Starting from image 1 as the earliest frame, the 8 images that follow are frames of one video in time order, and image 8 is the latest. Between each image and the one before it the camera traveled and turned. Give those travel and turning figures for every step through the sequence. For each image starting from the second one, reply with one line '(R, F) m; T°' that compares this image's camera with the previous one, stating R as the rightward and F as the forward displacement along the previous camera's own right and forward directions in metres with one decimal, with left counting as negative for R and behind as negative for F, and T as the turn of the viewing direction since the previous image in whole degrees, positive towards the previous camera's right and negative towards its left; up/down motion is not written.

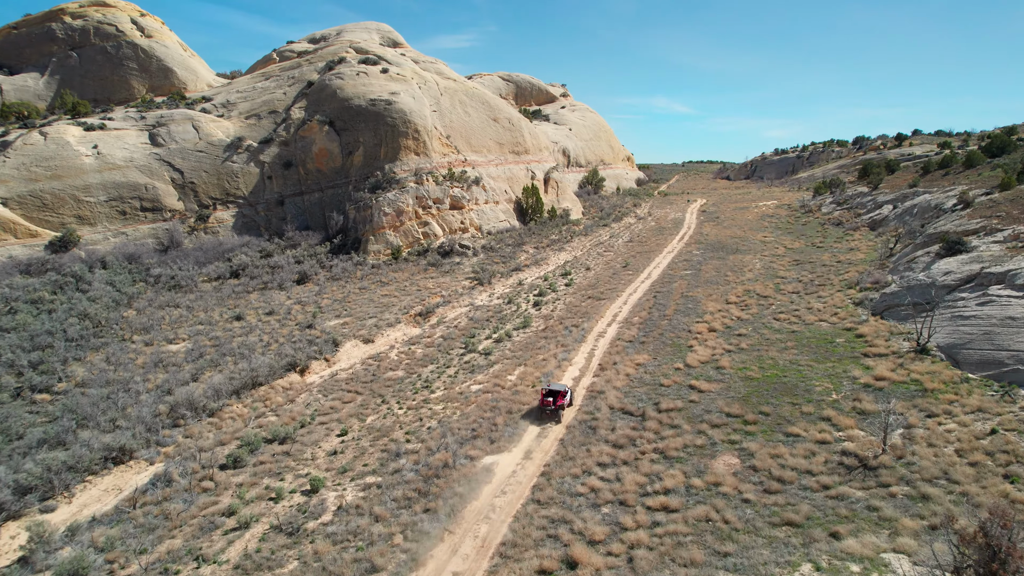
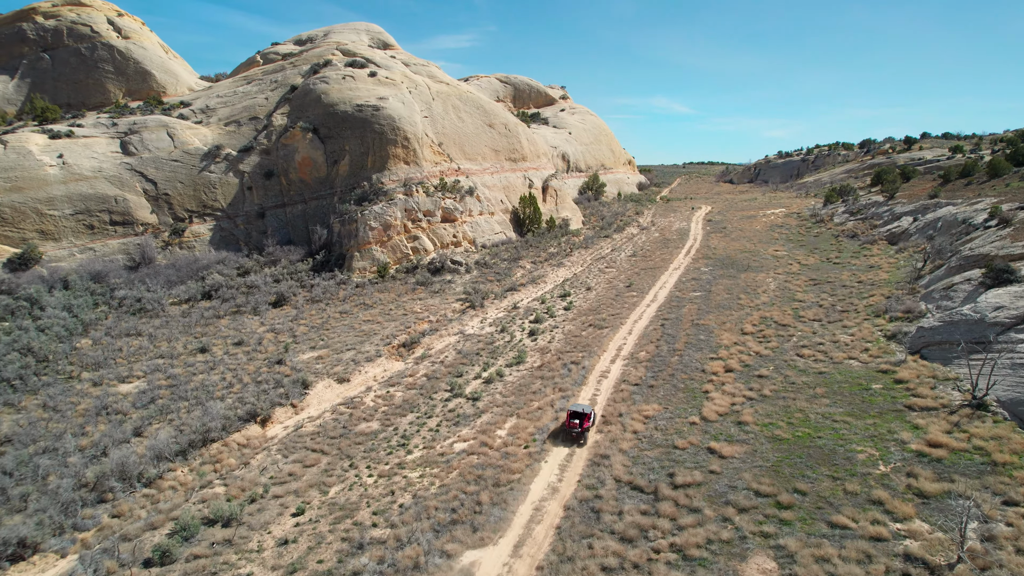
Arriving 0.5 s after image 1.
(+0.2, +1.8) m; 0°
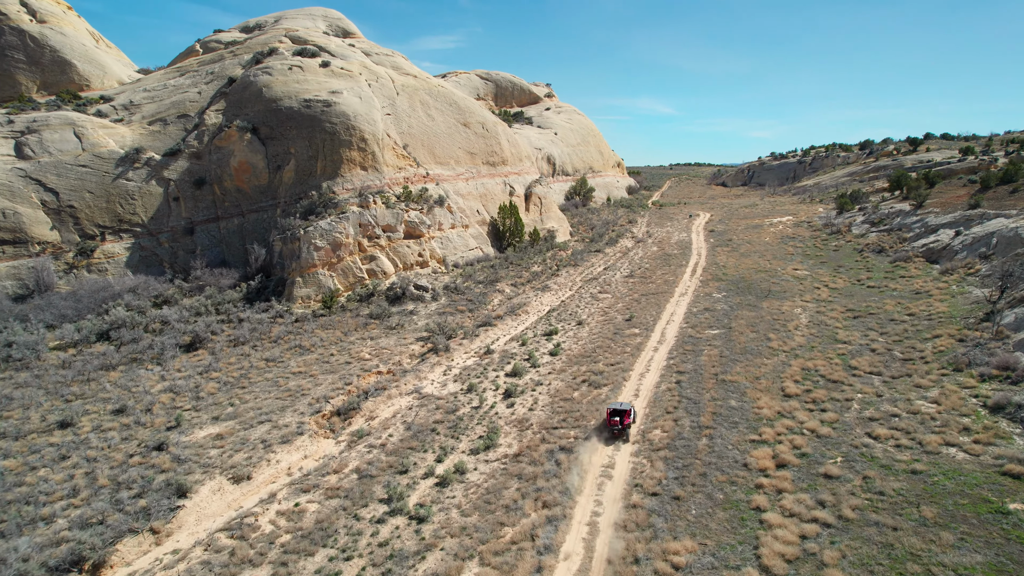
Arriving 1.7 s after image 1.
(+0.3, +4.2) m; +1°
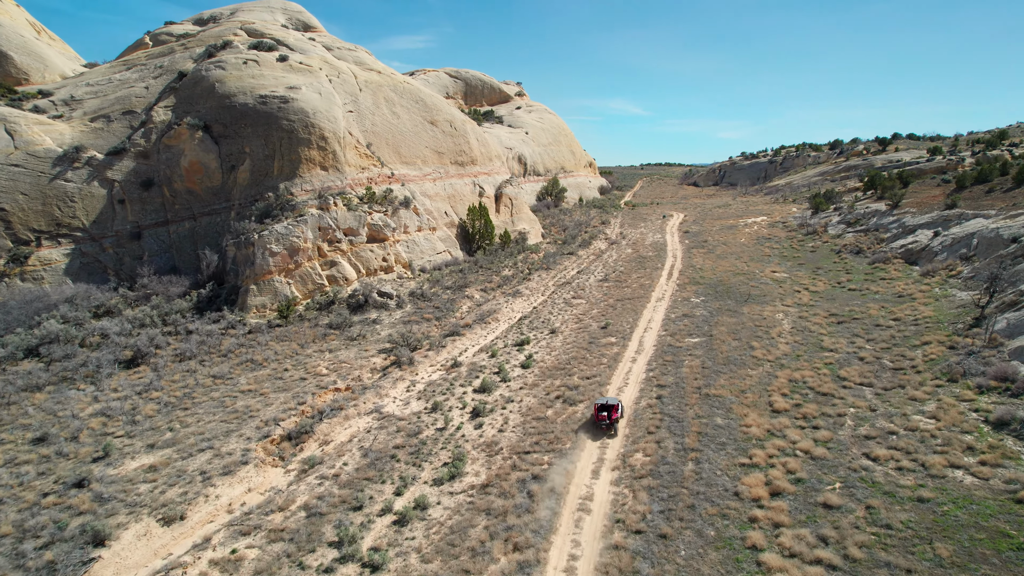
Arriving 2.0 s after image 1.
(+0.1, +1.1) m; +2°
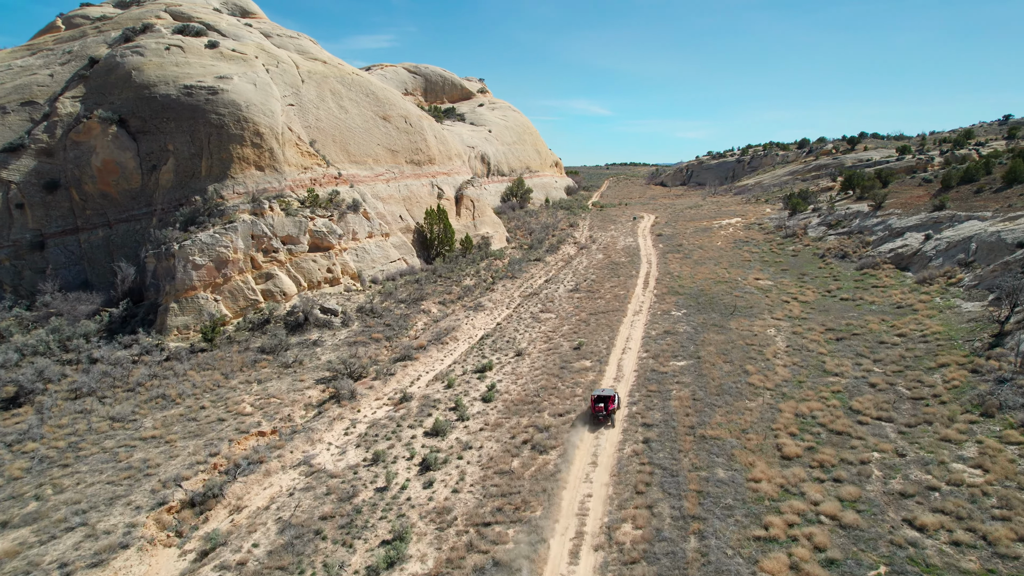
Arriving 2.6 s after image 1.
(+0.2, +2.3) m; +3°
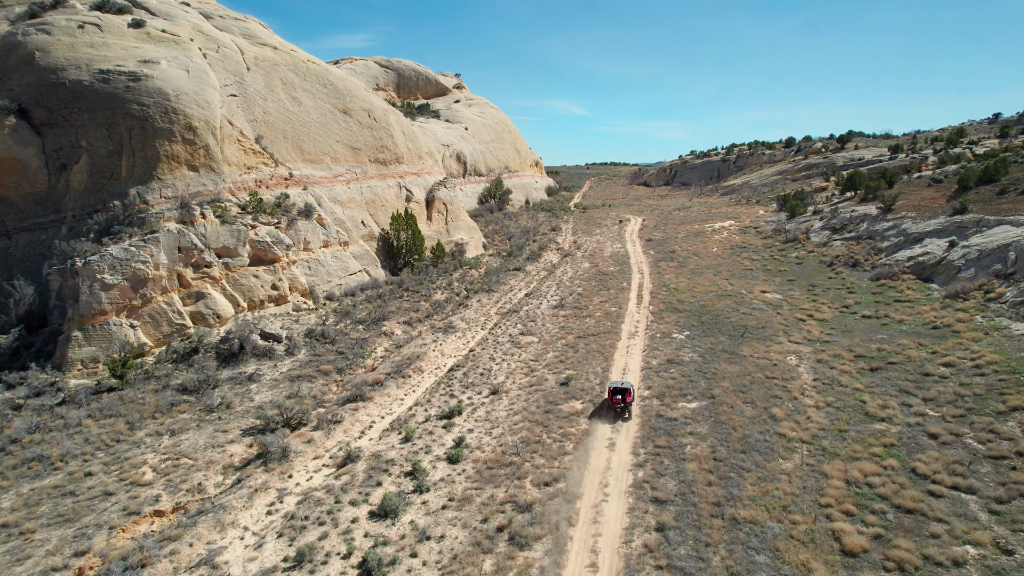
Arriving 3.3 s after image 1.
(+0.1, +2.7) m; +2°
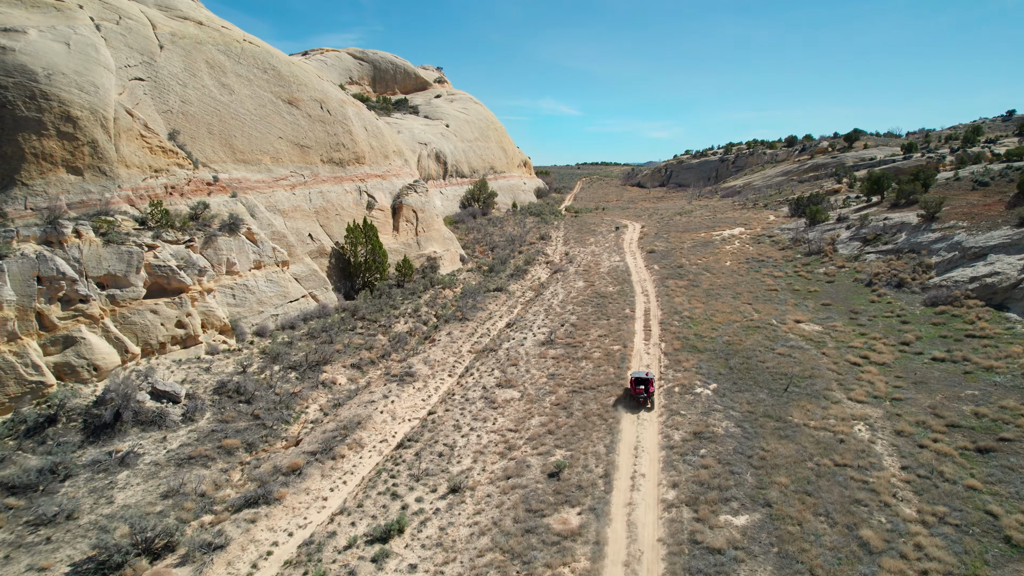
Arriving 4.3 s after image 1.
(+0.3, +3.9) m; +1°
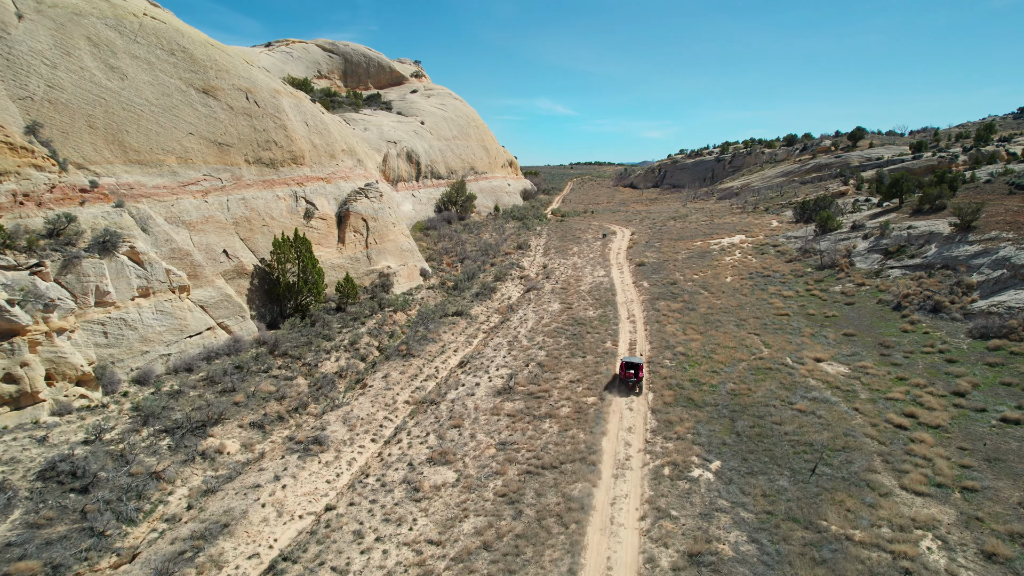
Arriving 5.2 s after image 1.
(+0.9, +3.3) m; 0°
